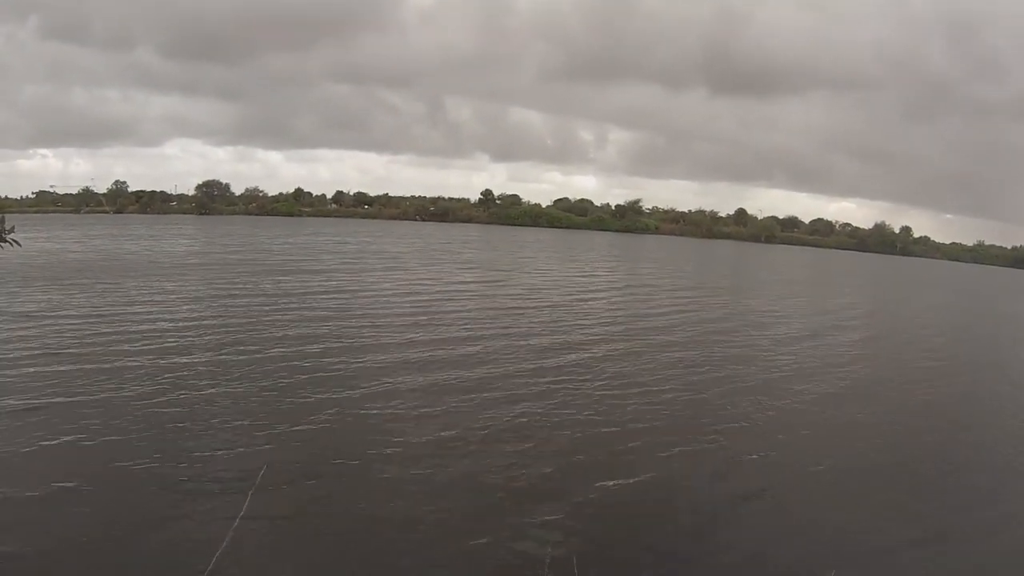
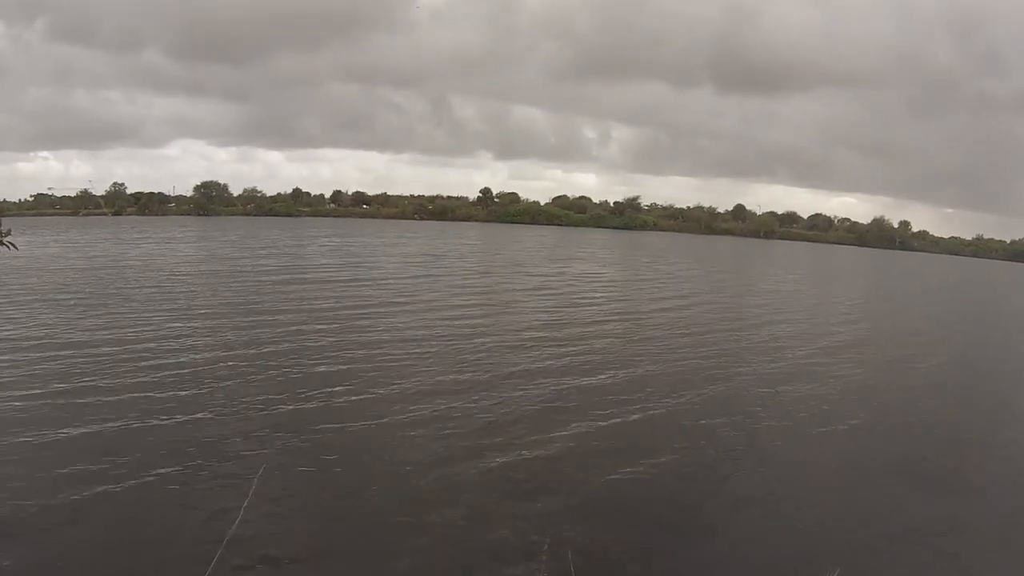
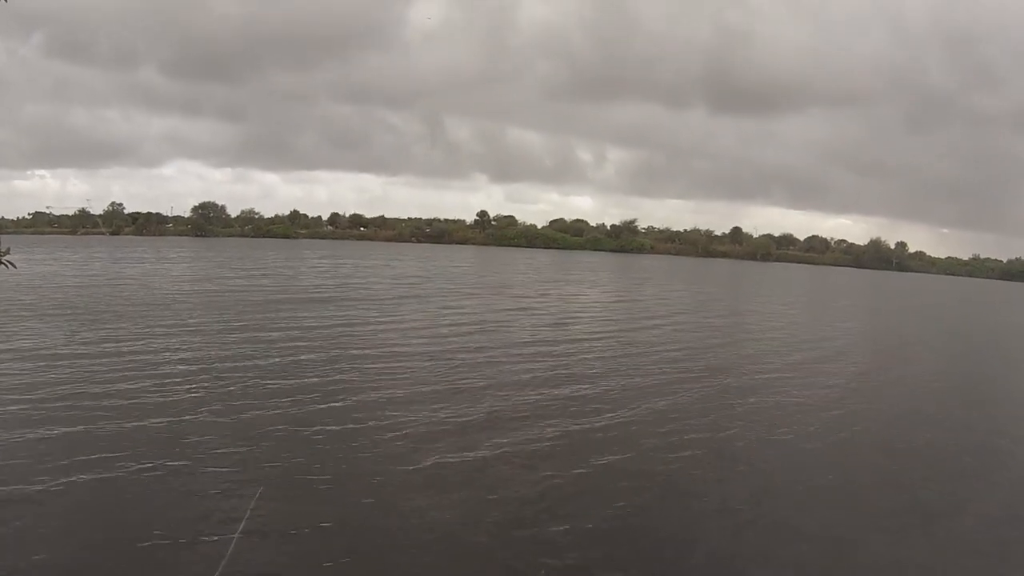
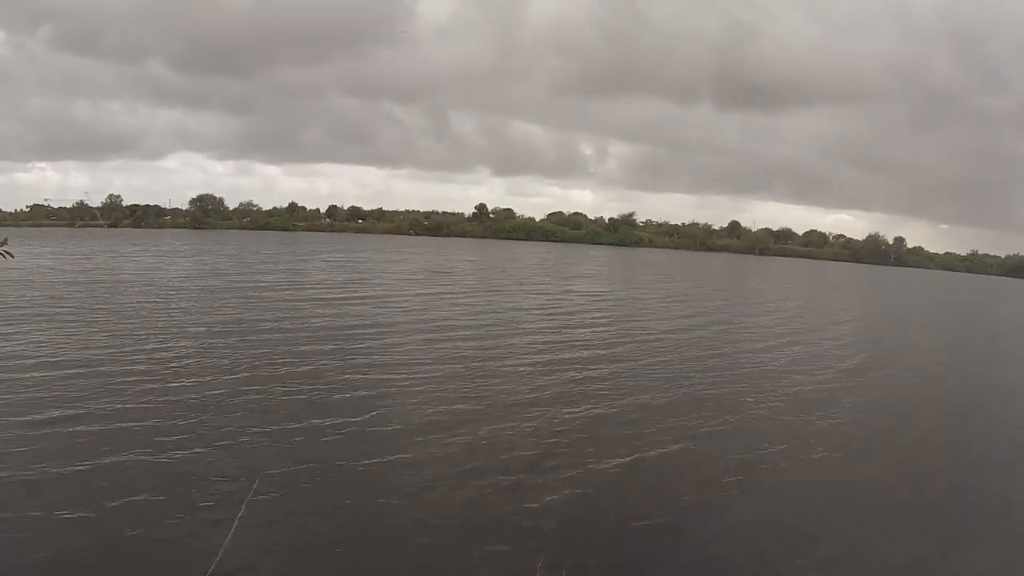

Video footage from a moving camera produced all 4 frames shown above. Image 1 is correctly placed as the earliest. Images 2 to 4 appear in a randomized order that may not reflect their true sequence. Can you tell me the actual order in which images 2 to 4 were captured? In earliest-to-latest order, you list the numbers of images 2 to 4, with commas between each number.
3, 2, 4
